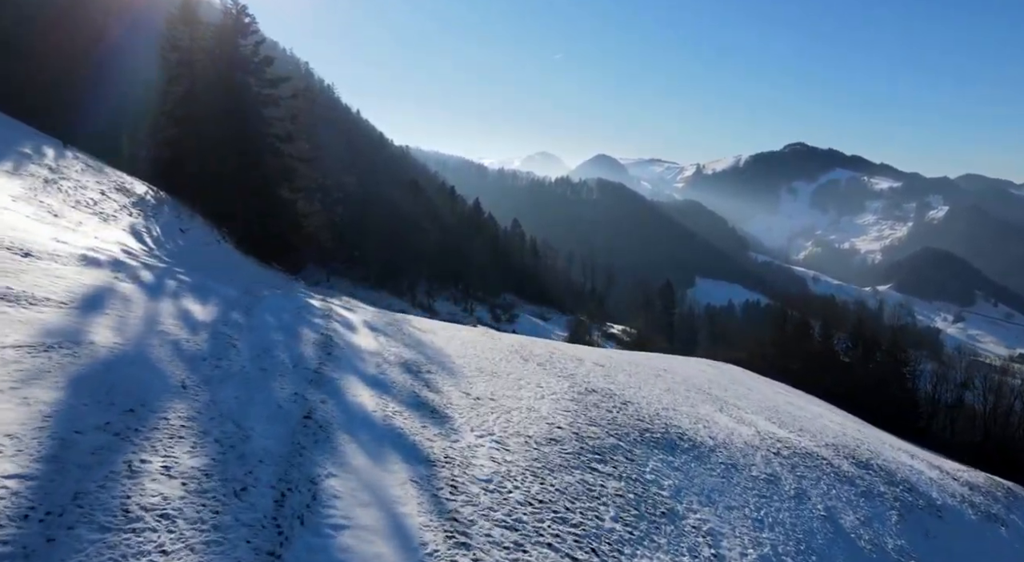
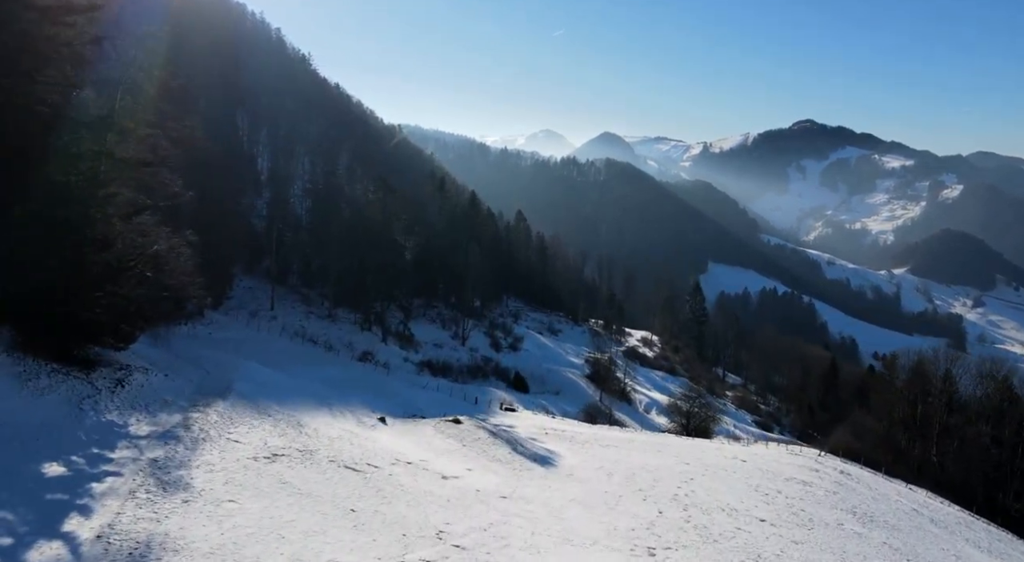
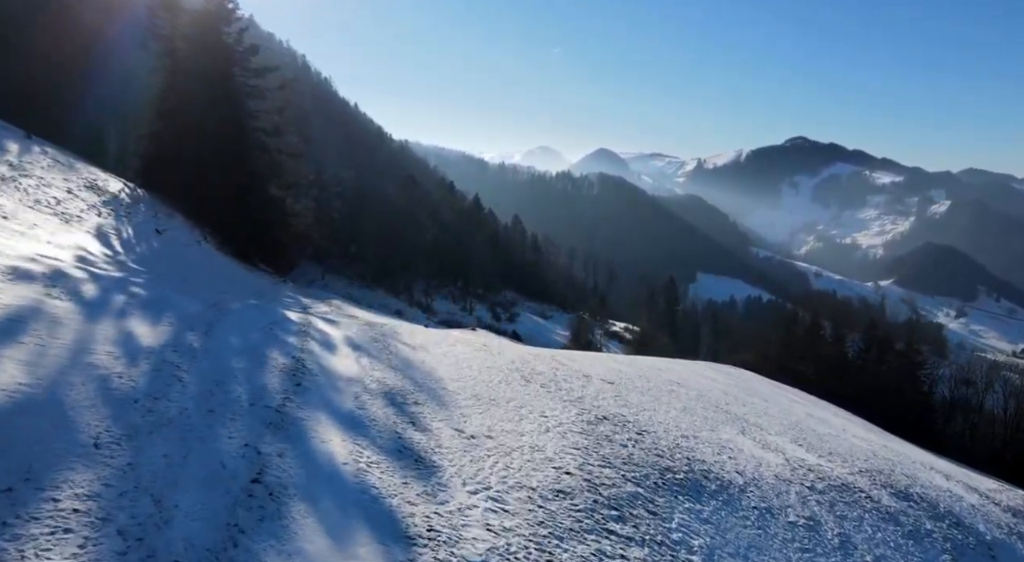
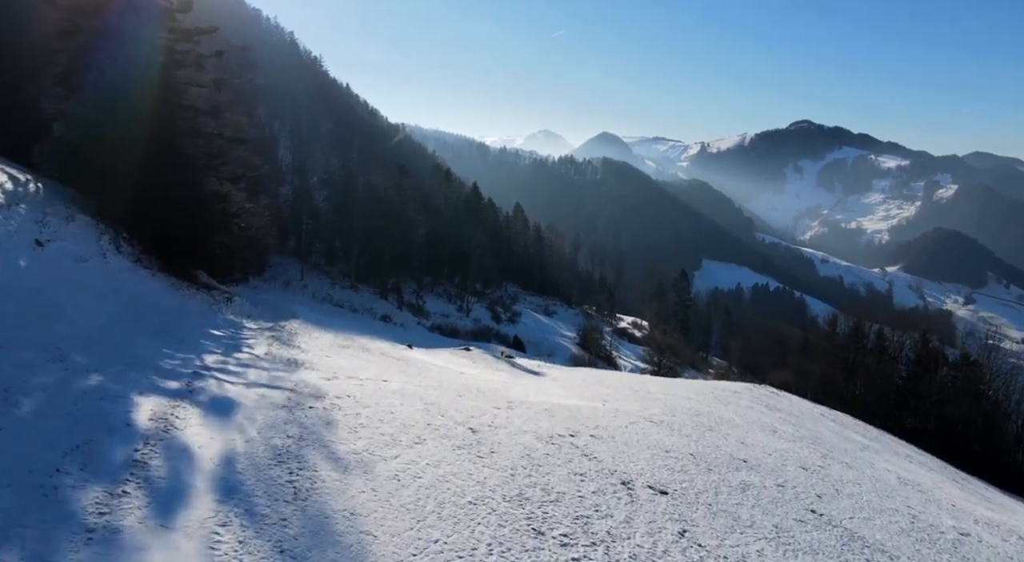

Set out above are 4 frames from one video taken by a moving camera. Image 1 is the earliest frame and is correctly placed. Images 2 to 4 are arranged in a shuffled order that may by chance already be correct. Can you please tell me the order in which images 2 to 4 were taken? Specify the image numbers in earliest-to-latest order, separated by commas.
3, 4, 2
